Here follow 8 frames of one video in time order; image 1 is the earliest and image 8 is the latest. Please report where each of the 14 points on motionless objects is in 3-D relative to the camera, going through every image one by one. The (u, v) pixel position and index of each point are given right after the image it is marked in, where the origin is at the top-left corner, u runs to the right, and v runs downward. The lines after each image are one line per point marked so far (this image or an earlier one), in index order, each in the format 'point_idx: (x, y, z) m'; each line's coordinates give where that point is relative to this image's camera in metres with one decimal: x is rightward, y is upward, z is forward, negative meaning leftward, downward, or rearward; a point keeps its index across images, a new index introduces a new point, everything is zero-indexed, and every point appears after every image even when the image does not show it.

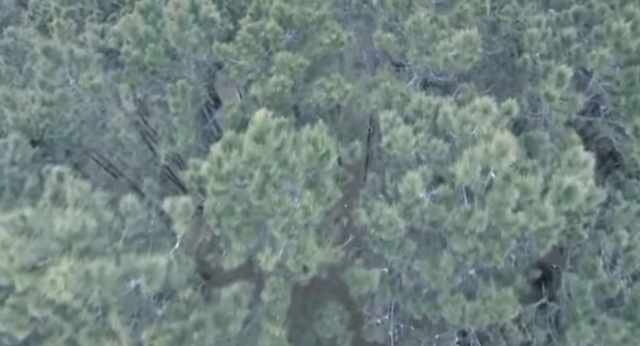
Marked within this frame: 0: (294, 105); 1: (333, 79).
0: (-0.4, +0.9, +10.6) m
1: (+0.2, +1.2, +10.4) m
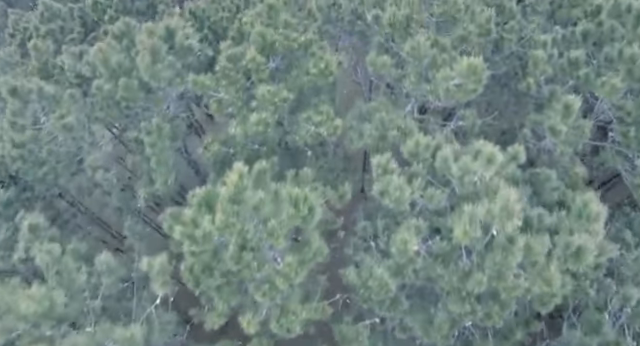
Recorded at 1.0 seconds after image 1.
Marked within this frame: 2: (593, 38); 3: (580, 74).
0: (-0.6, +0.3, +9.8) m
1: (0.0, +0.6, +9.6) m
2: (+4.3, +2.1, +10.0) m
3: (+3.9, +1.4, +9.7) m
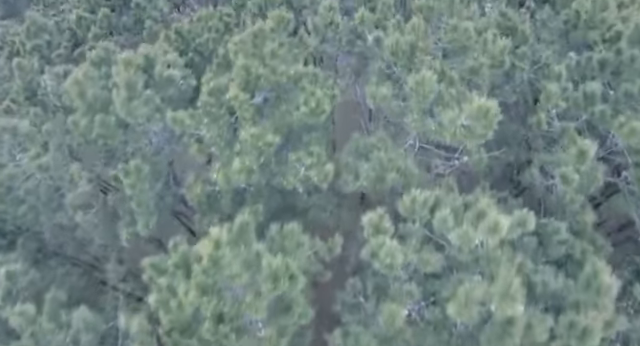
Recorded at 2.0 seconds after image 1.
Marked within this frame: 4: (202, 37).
0: (-0.7, -0.1, +8.7) m
1: (-0.1, +0.2, +8.5) m
2: (+4.2, +1.5, +9.2) m
3: (+3.8, +0.8, +8.8) m
4: (-1.8, +2.1, +10.0) m
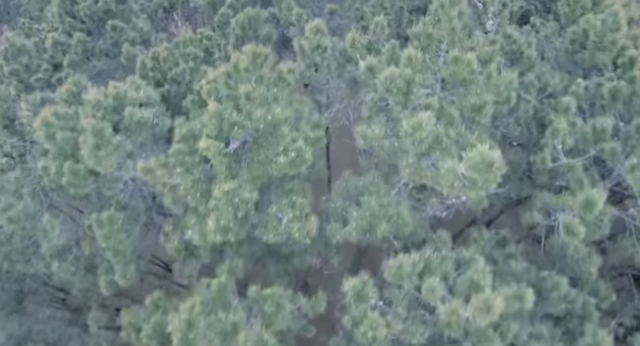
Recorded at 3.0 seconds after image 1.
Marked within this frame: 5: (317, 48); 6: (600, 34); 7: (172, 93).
0: (-0.9, -0.7, +8.0) m
1: (-0.3, -0.4, +7.8) m
2: (+4.0, +1.0, +8.5) m
3: (+3.6, +0.3, +8.1) m
4: (-2.0, +1.6, +9.3) m
5: (-0.1, +1.8, +9.2) m
6: (+3.9, +1.9, +8.9) m
7: (-2.1, +1.2, +9.3) m
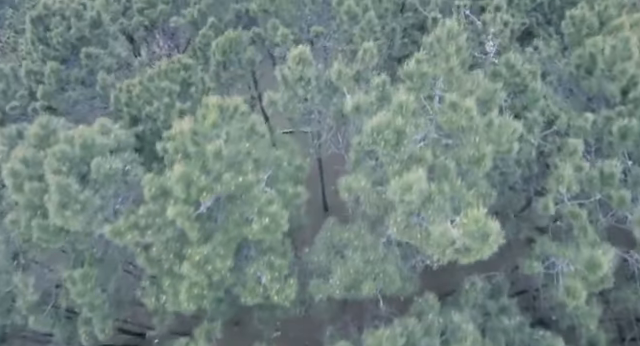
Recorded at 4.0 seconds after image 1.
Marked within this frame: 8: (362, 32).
0: (-1.1, -1.4, +7.5) m
1: (-0.5, -1.0, +7.3) m
2: (+3.8, +0.5, +7.7) m
3: (+3.4, -0.2, +7.4) m
4: (-2.3, +1.0, +8.8) m
5: (-0.3, +1.3, +8.6) m
6: (+3.7, +1.4, +8.2) m
7: (-2.4, +0.6, +8.8) m
8: (+0.6, +2.0, +9.0) m
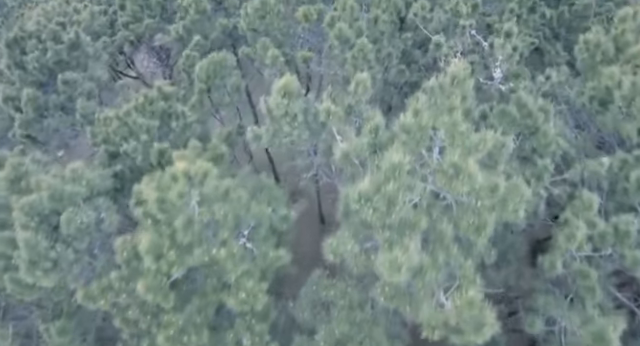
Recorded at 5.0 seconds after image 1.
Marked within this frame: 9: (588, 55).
0: (-1.3, -2.0, +7.1) m
1: (-0.7, -1.6, +6.8) m
2: (+3.6, -0.1, +7.1) m
3: (+3.2, -0.8, +6.8) m
4: (-2.4, +0.4, +8.2) m
5: (-0.4, +0.7, +8.0) m
6: (+3.5, +0.9, +7.4) m
7: (-2.5, 0.0, +8.3) m
8: (+0.4, +1.5, +8.3) m
9: (+3.6, +1.6, +8.5) m
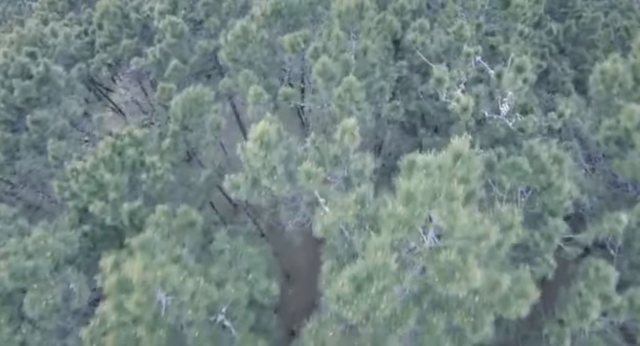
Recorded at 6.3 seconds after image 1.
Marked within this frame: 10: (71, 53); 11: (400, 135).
0: (-1.4, -2.7, +6.7) m
1: (-0.8, -2.4, +6.3) m
2: (+3.4, -0.8, +6.3) m
3: (+3.0, -1.5, +6.1) m
4: (-2.6, -0.3, +7.6) m
5: (-0.6, 0.0, +7.3) m
6: (+3.3, +0.2, +6.6) m
7: (-2.7, -0.7, +7.7) m
8: (+0.2, +0.9, +7.5) m
9: (+3.4, +1.0, +7.6) m
10: (-3.8, +1.8, +9.8) m
11: (+1.1, +0.5, +8.6) m
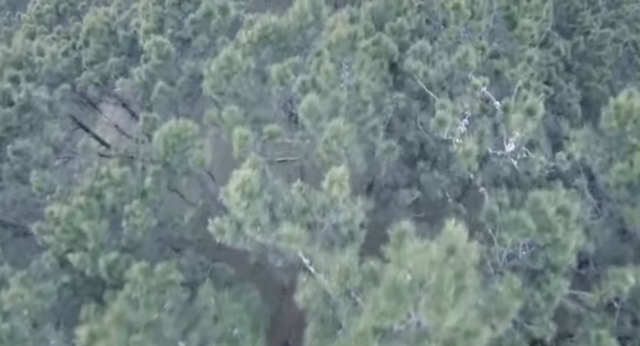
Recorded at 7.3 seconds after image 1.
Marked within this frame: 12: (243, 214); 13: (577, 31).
0: (-1.6, -3.4, +6.5) m
1: (-1.0, -3.1, +6.2) m
2: (+3.3, -1.4, +5.9) m
3: (+2.9, -2.2, +5.8) m
4: (-2.7, -0.8, +7.3) m
5: (-0.8, -0.5, +6.9) m
6: (+3.1, -0.4, +6.1) m
7: (-2.8, -1.2, +7.4) m
8: (+0.1, +0.3, +7.0) m
9: (+3.2, +0.5, +7.0) m
10: (-3.9, +1.5, +9.4) m
11: (+1.0, +0.1, +8.1) m
12: (-0.8, -0.5, +6.9) m
13: (+3.7, +2.0, +8.9) m
